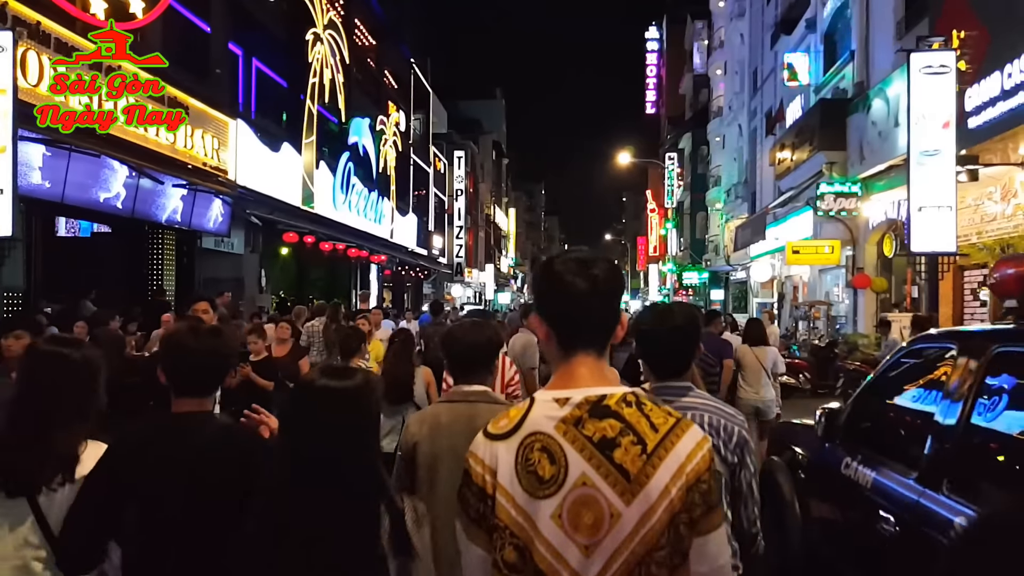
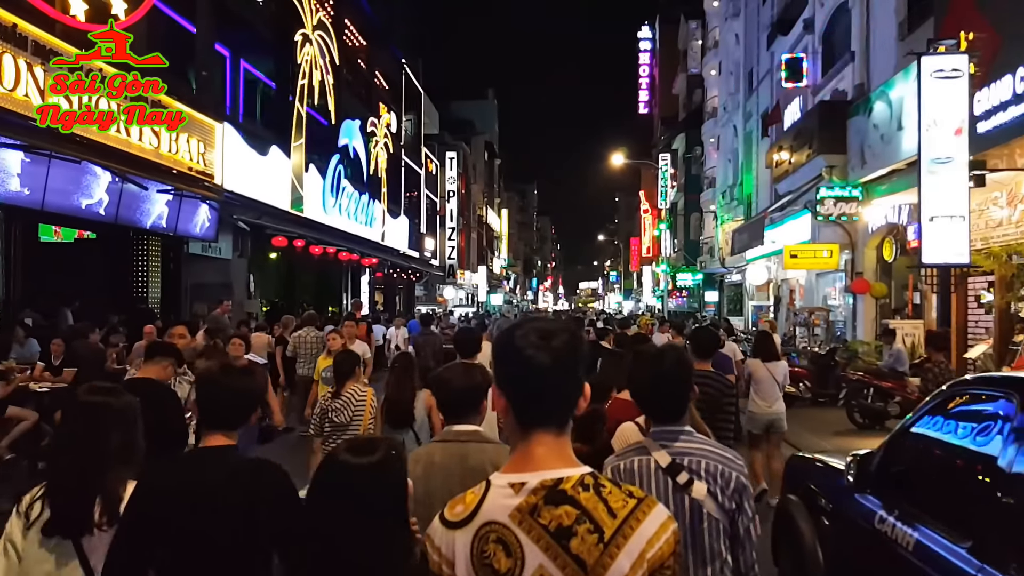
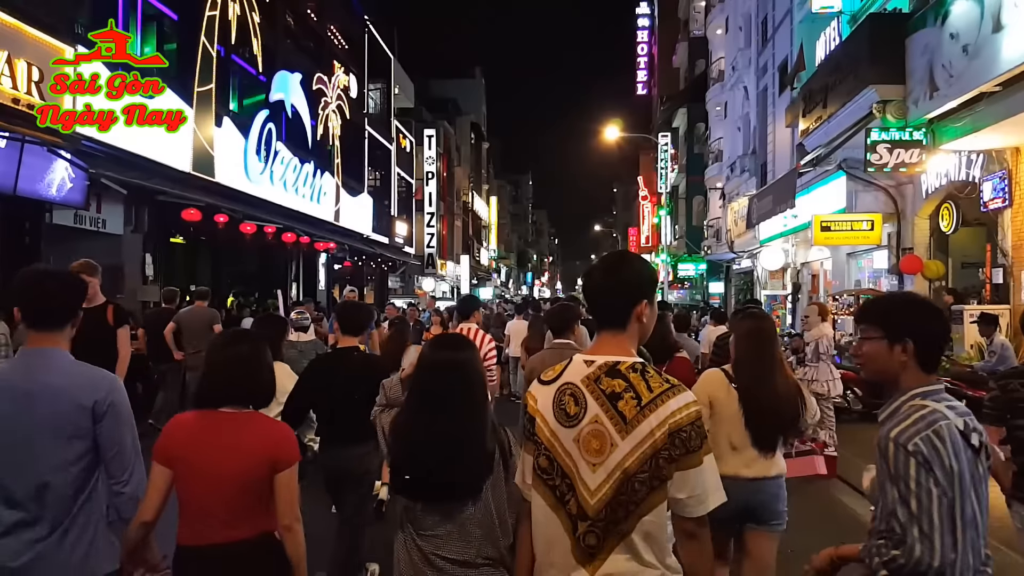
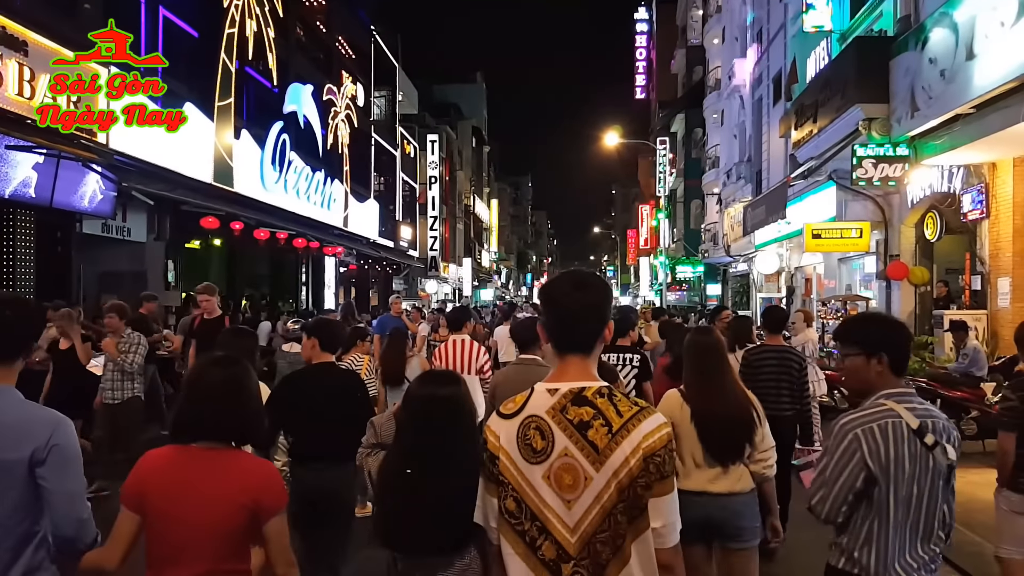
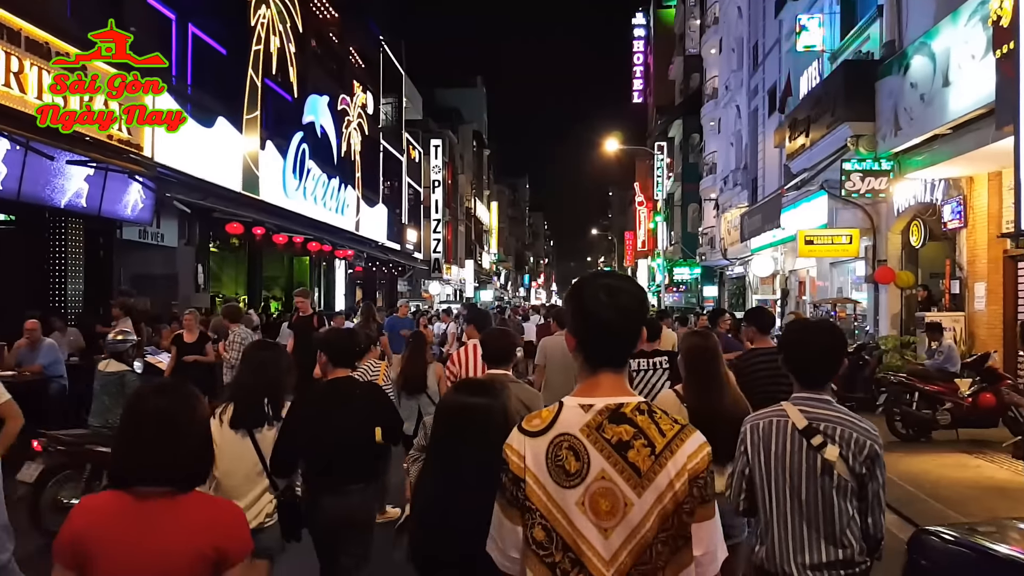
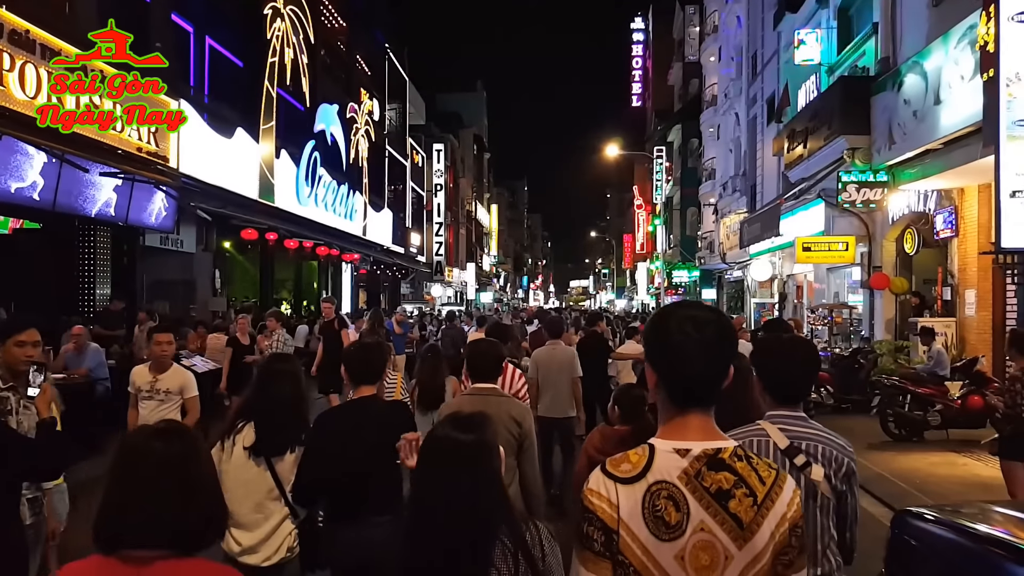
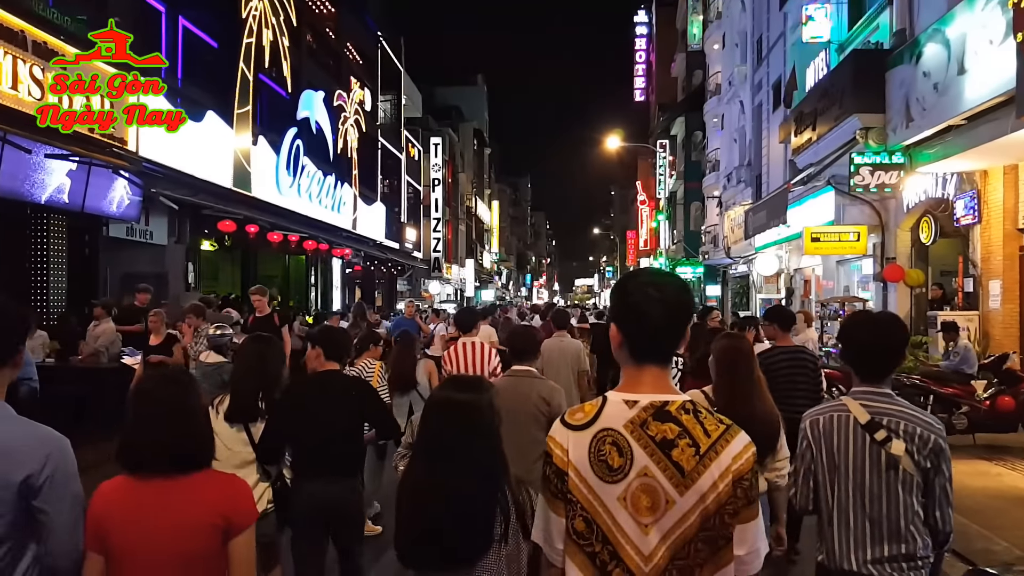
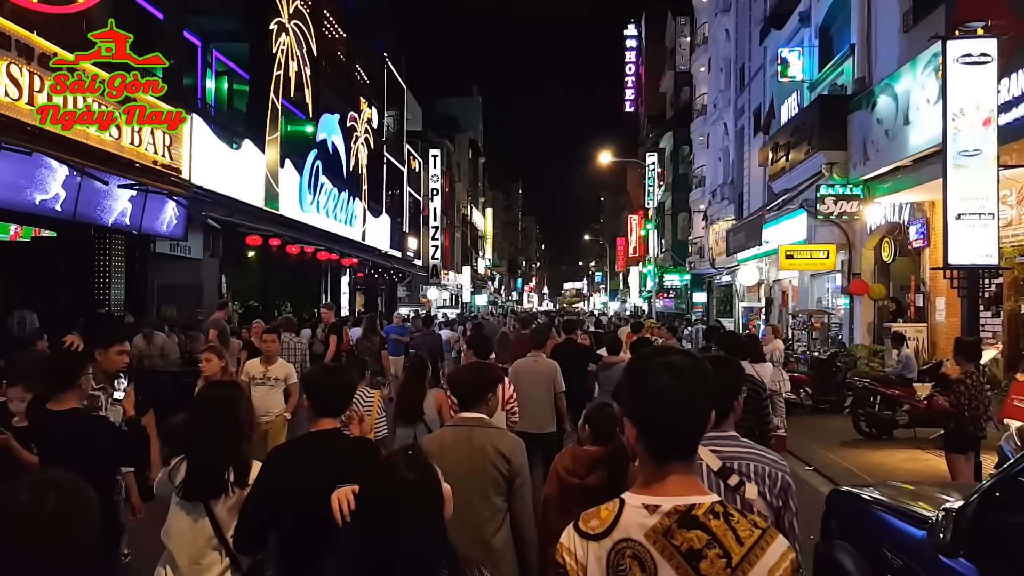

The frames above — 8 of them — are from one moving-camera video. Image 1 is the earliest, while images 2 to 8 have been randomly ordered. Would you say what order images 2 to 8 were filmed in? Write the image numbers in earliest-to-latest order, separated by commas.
2, 8, 6, 5, 7, 4, 3
